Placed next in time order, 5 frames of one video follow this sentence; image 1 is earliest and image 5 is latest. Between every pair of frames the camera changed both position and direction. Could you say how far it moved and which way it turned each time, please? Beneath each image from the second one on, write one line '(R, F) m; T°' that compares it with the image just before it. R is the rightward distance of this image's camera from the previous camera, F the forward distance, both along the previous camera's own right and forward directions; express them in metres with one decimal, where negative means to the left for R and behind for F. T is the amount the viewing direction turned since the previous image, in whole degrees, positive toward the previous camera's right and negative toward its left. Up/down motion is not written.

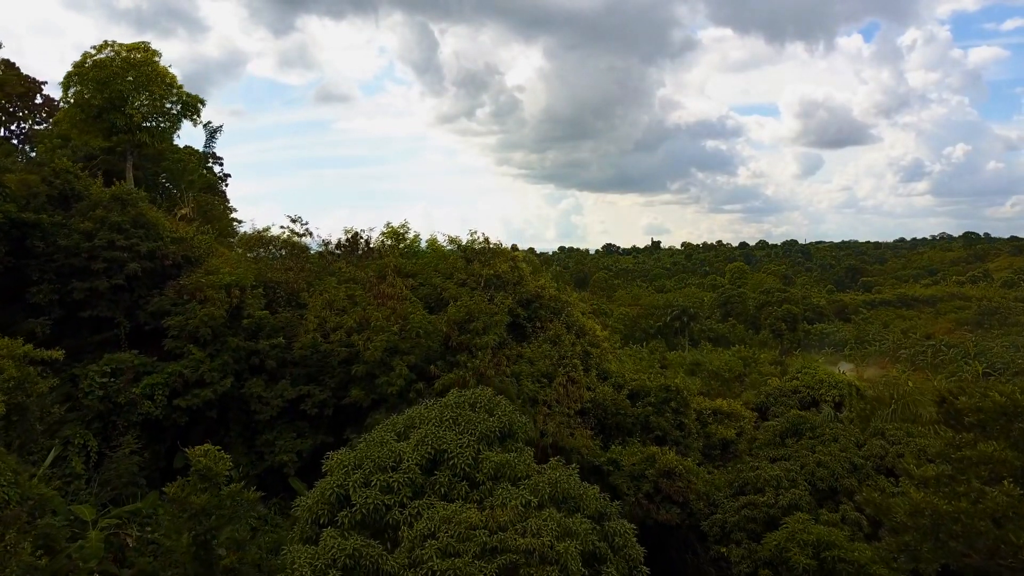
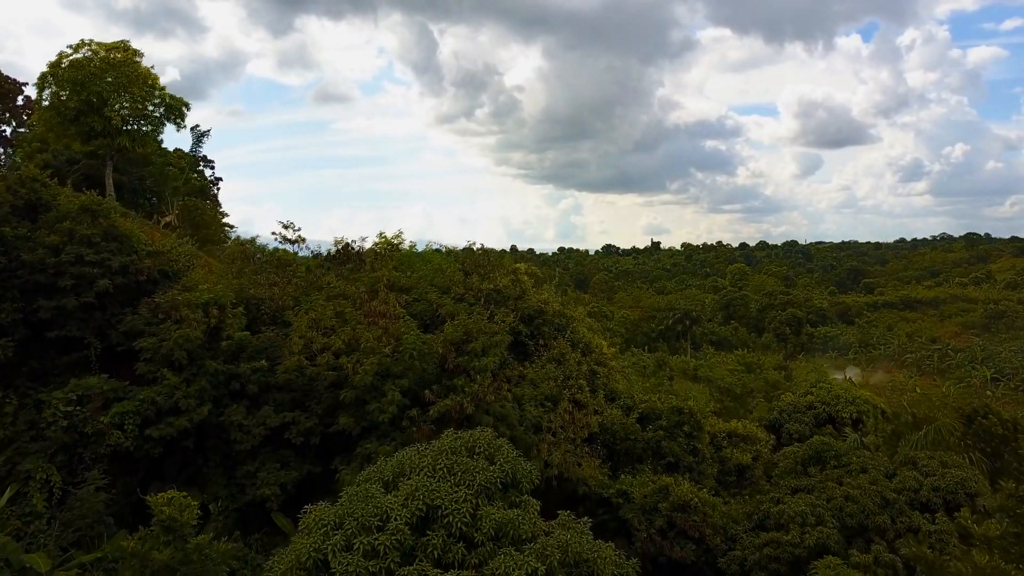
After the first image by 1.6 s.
(0.0, +0.9) m; 0°
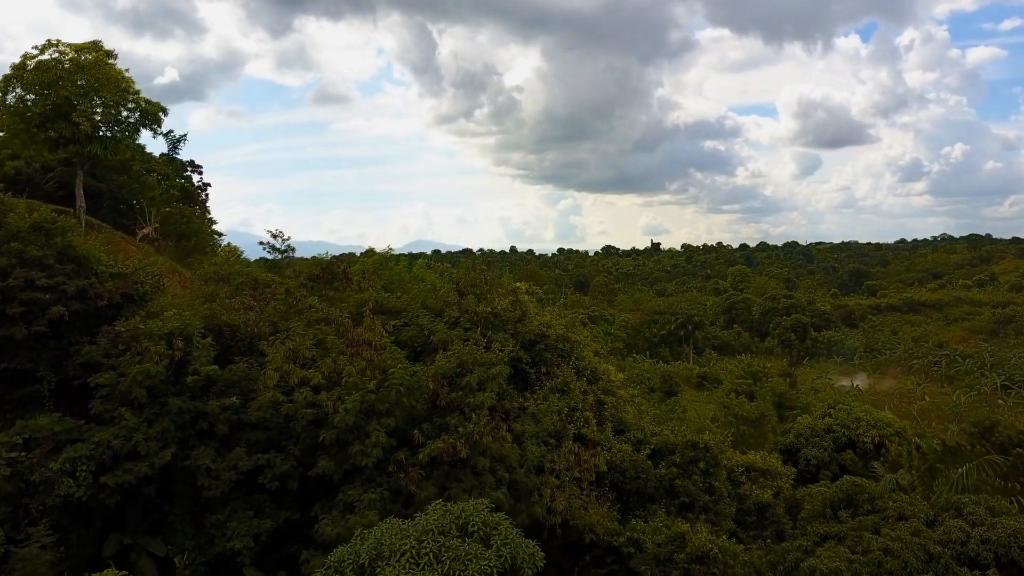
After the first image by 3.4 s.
(0.0, +1.1) m; 0°
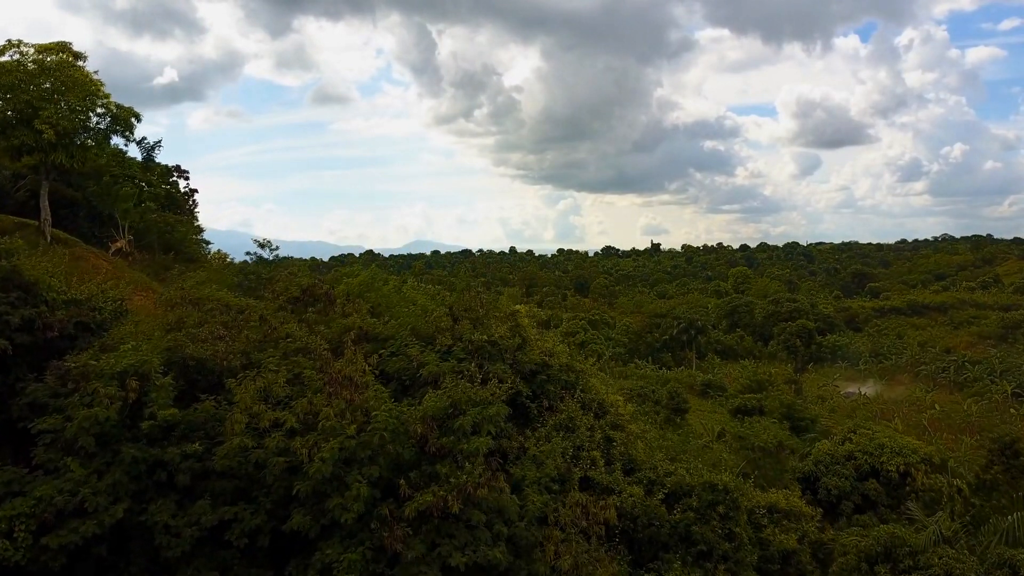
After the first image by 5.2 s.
(0.0, +1.1) m; 0°
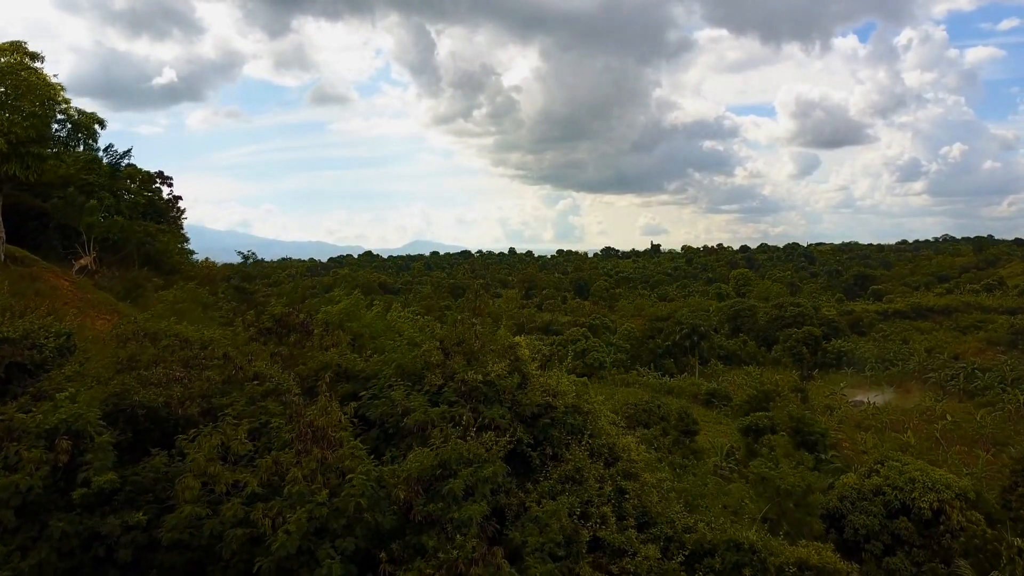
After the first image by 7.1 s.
(0.0, +1.2) m; 0°
